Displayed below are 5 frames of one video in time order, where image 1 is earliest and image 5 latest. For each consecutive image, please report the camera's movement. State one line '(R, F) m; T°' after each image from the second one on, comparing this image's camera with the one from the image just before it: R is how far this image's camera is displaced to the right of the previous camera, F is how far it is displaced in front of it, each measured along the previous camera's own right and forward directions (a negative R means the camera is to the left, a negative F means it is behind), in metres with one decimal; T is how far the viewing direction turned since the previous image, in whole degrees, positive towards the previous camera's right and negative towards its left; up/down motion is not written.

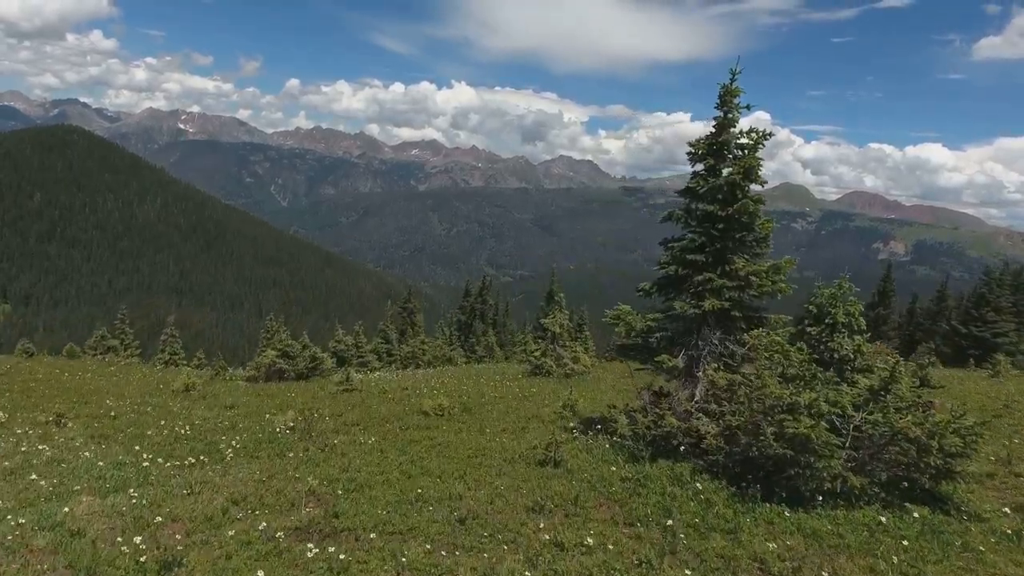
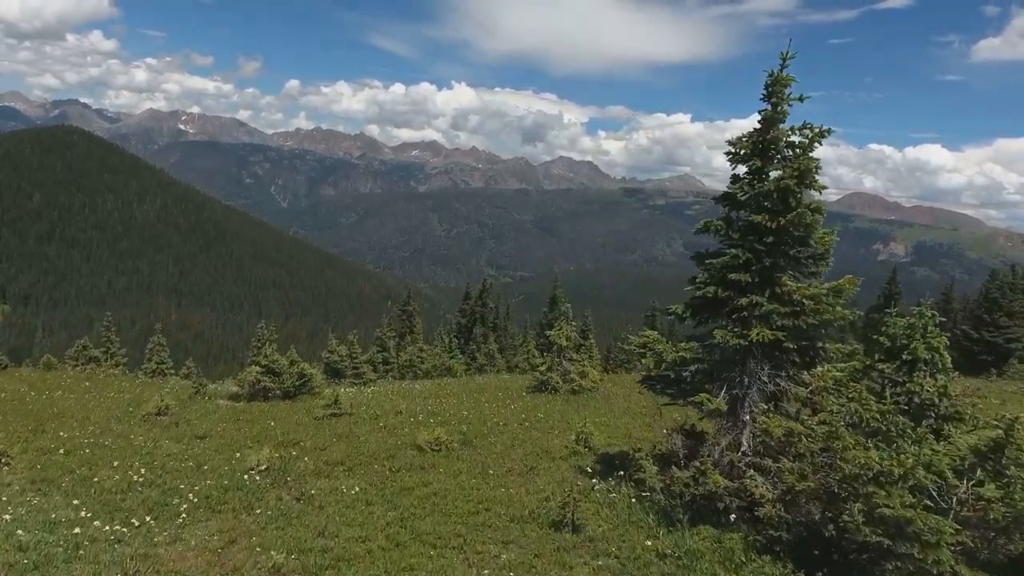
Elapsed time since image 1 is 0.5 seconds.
(-0.1, +1.1) m; 0°
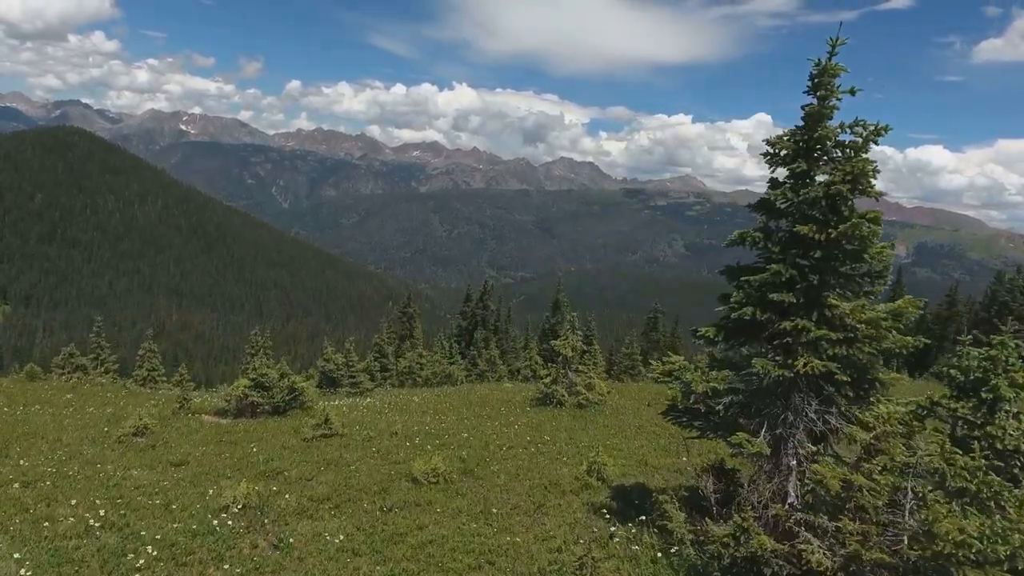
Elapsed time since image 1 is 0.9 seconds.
(-0.1, +0.8) m; 0°
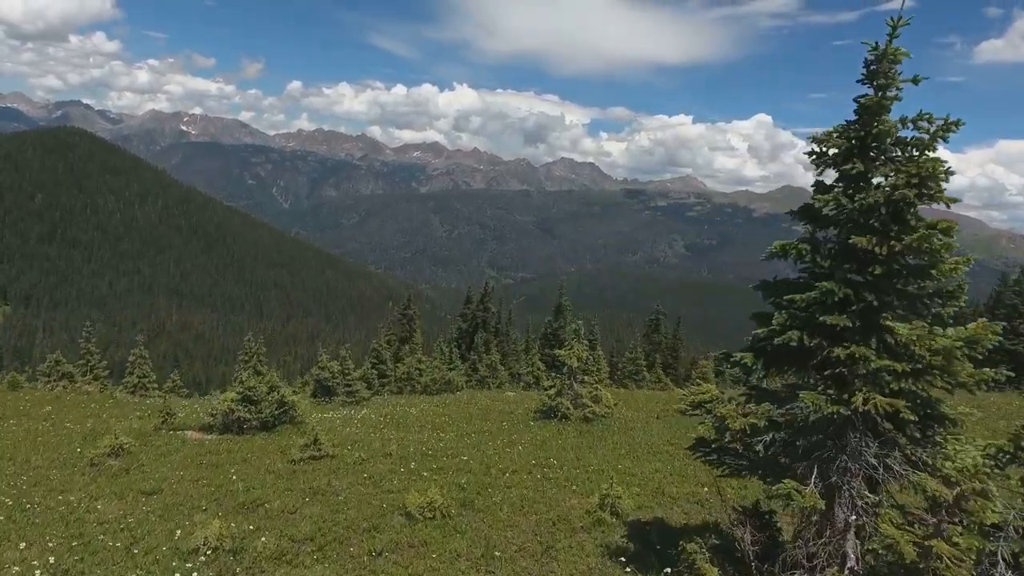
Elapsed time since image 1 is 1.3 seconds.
(0.0, +0.7) m; 0°
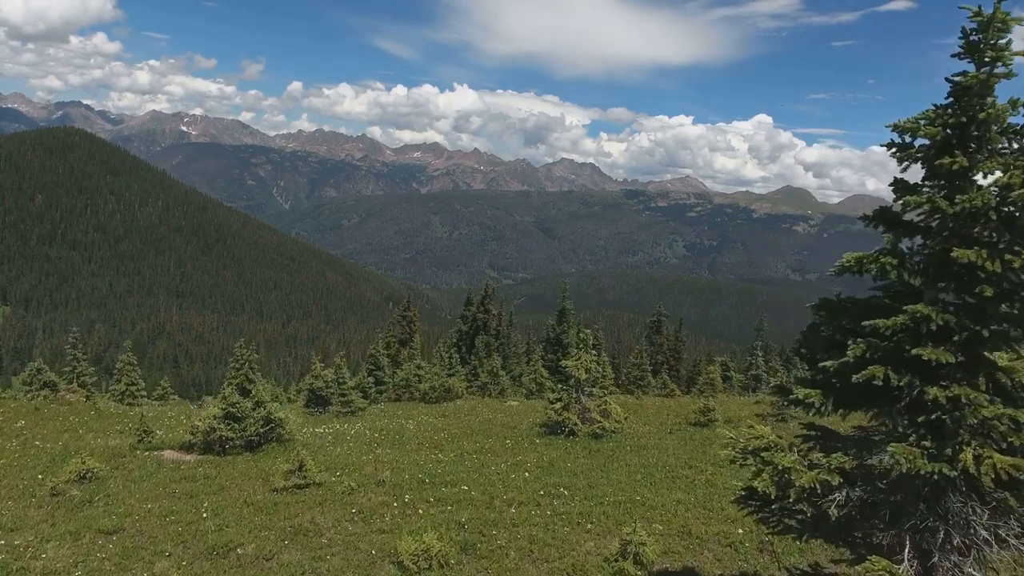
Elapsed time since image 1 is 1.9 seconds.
(-0.1, +0.9) m; 0°
